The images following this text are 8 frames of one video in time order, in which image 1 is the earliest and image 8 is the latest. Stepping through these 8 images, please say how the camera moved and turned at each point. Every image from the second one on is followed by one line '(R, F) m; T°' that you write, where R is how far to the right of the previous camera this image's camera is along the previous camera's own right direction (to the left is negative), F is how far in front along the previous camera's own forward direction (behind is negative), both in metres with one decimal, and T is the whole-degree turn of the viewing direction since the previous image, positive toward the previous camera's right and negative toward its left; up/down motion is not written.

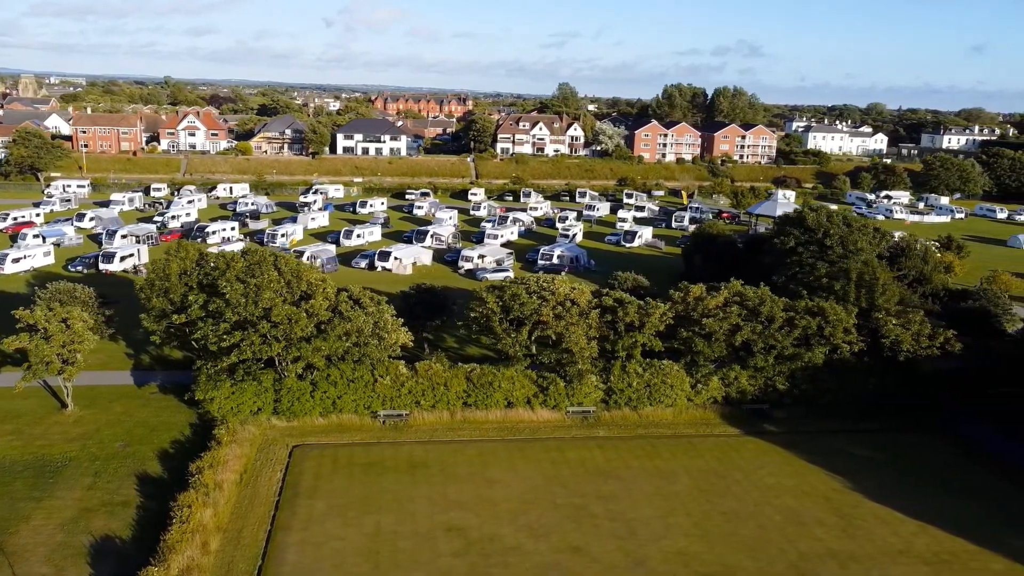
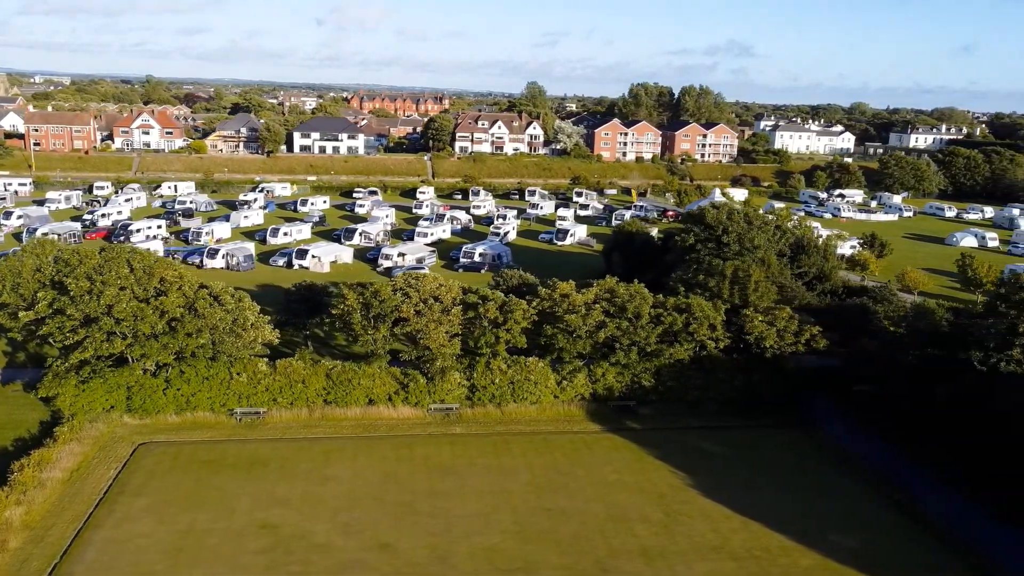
(+3.0, +0.1) m; 0°
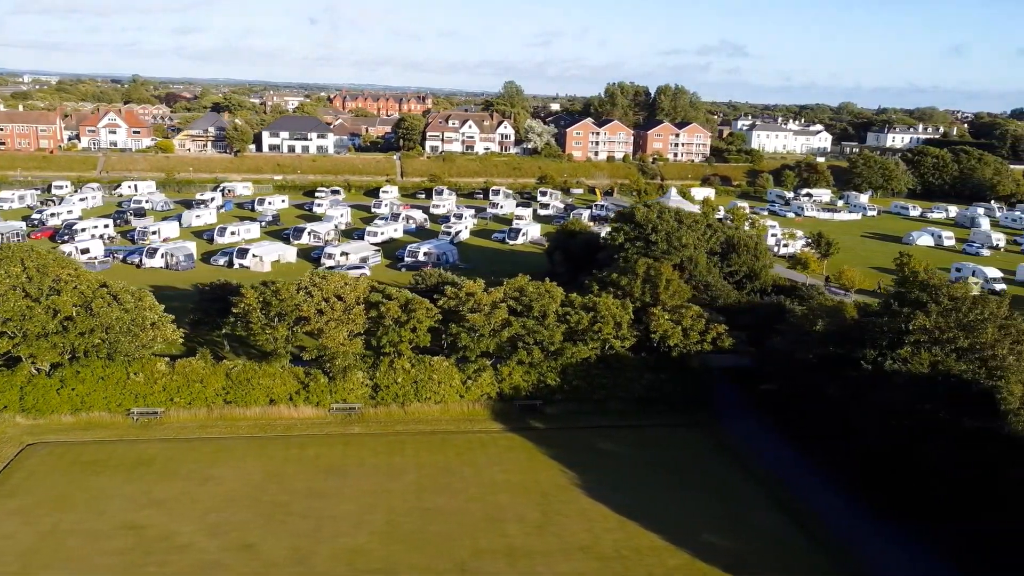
(+2.1, +0.1) m; 0°
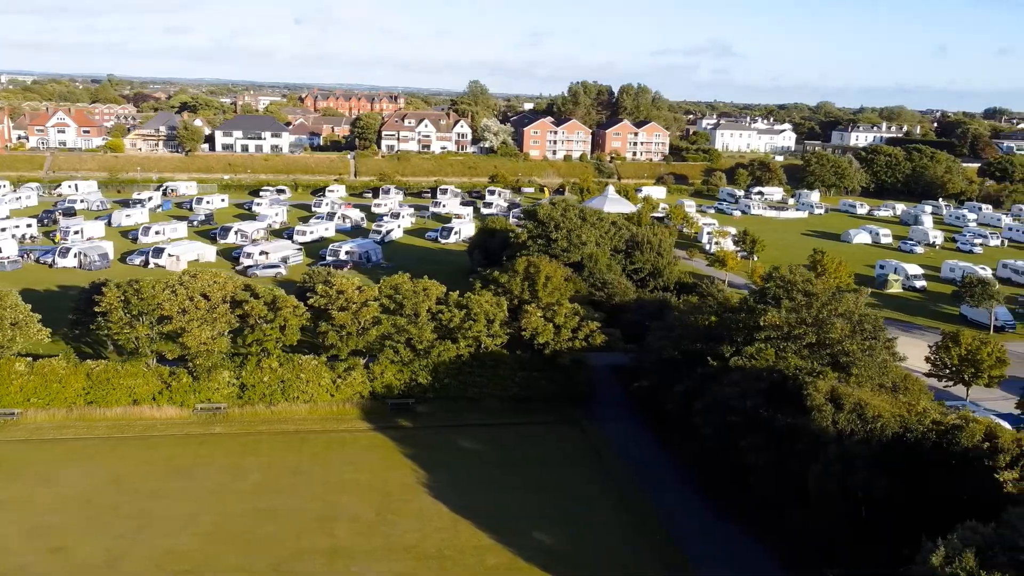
(+2.7, +0.1) m; +1°
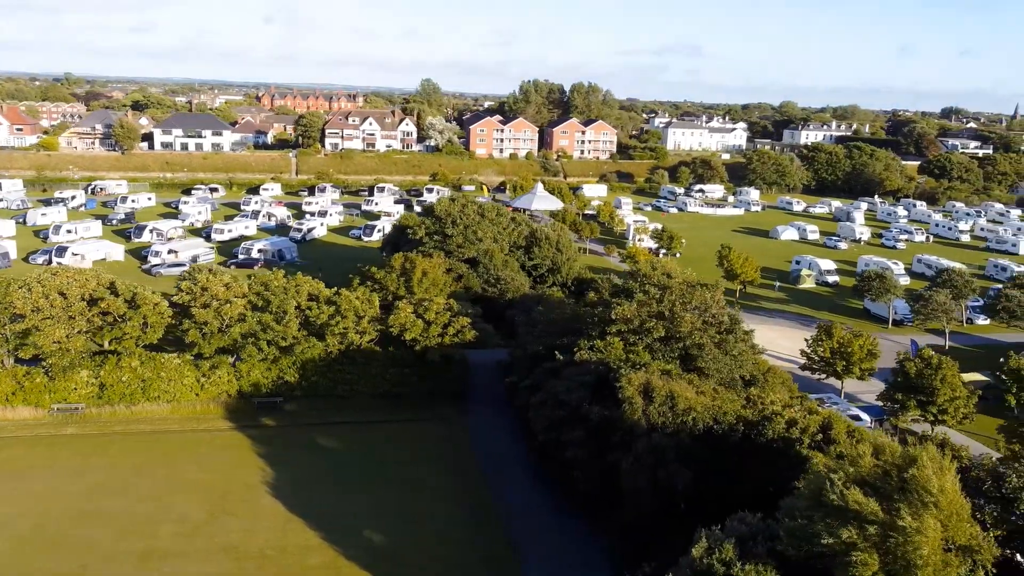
(+2.4, +0.2) m; +2°
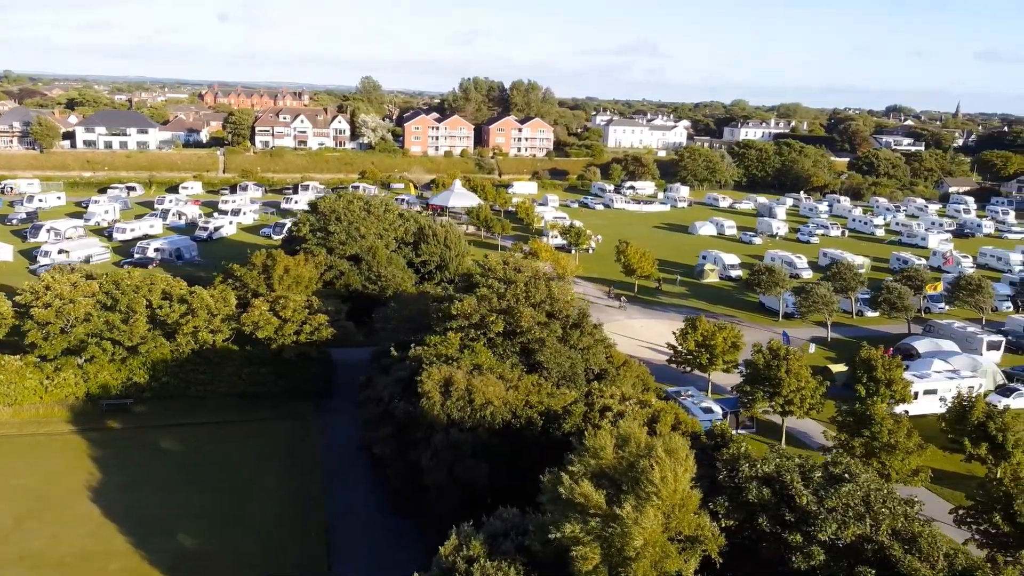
(+2.4, +0.2) m; +3°
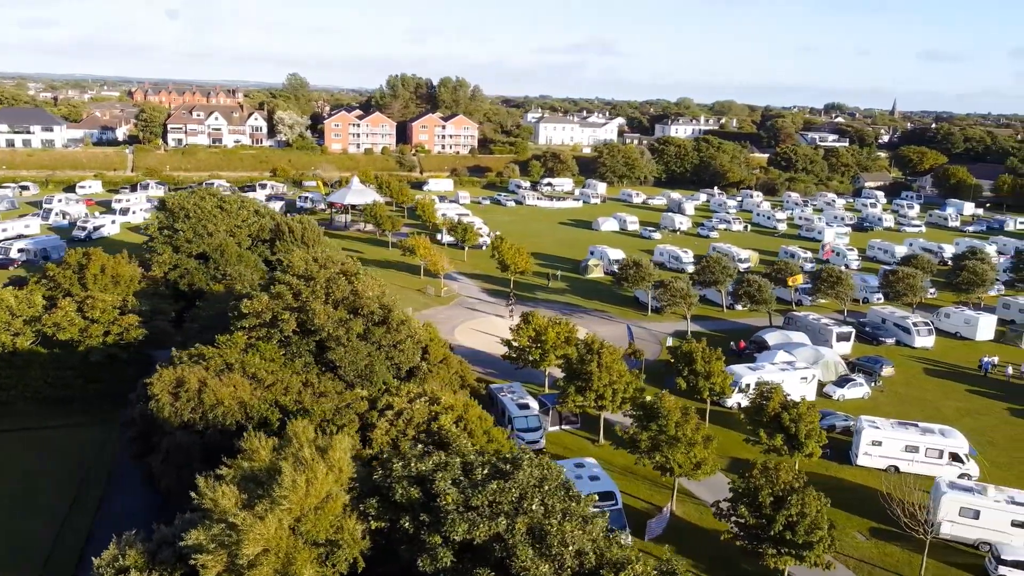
(+3.0, +0.3) m; +3°
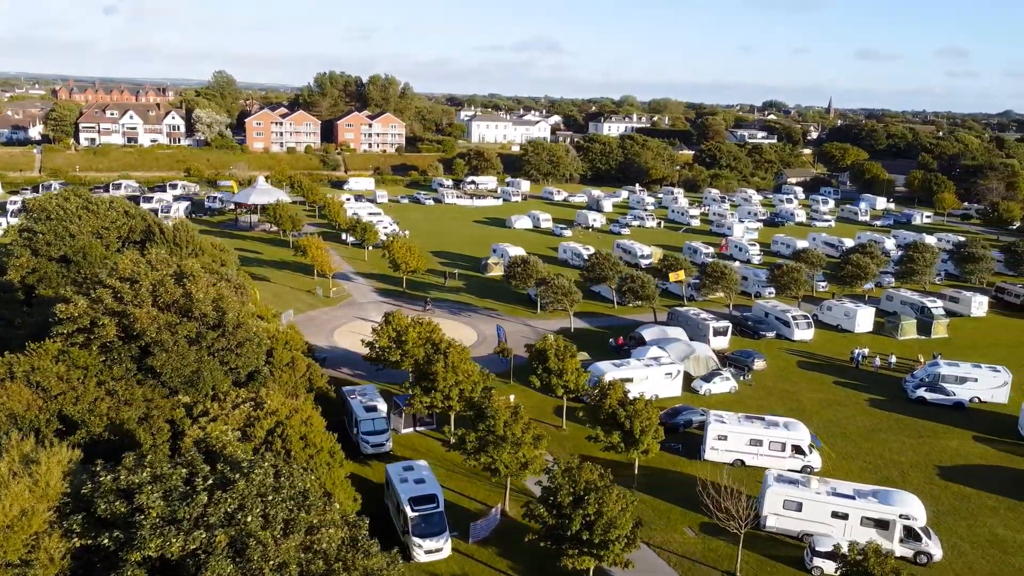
(+2.2, +0.2) m; +3°
